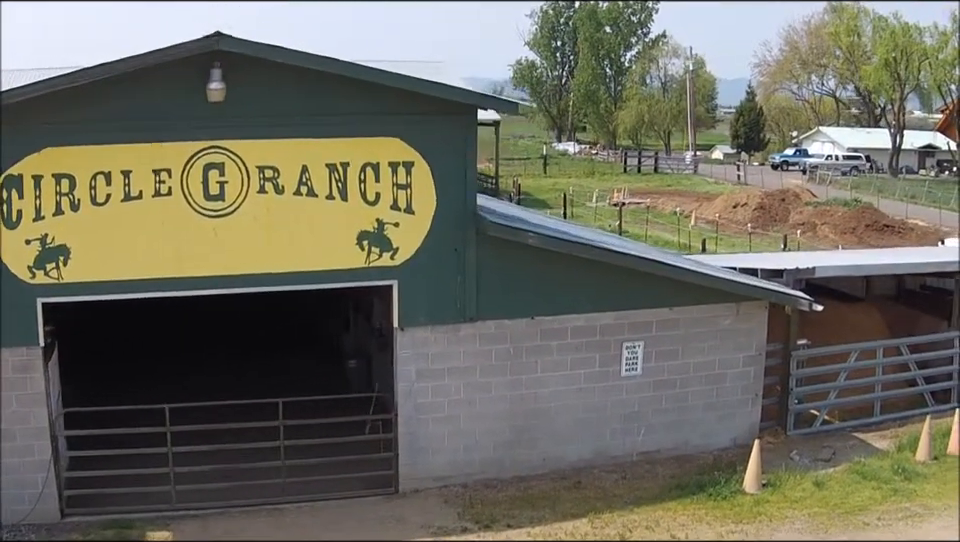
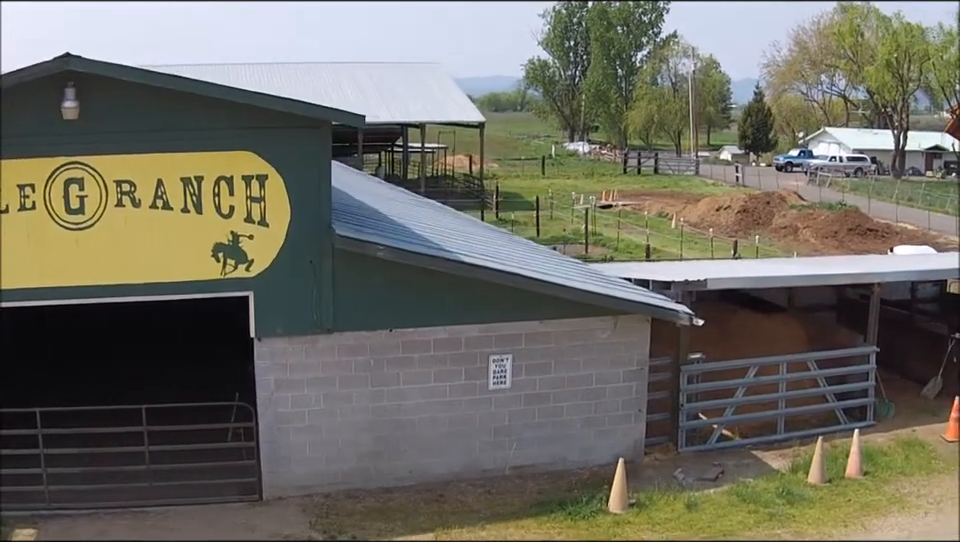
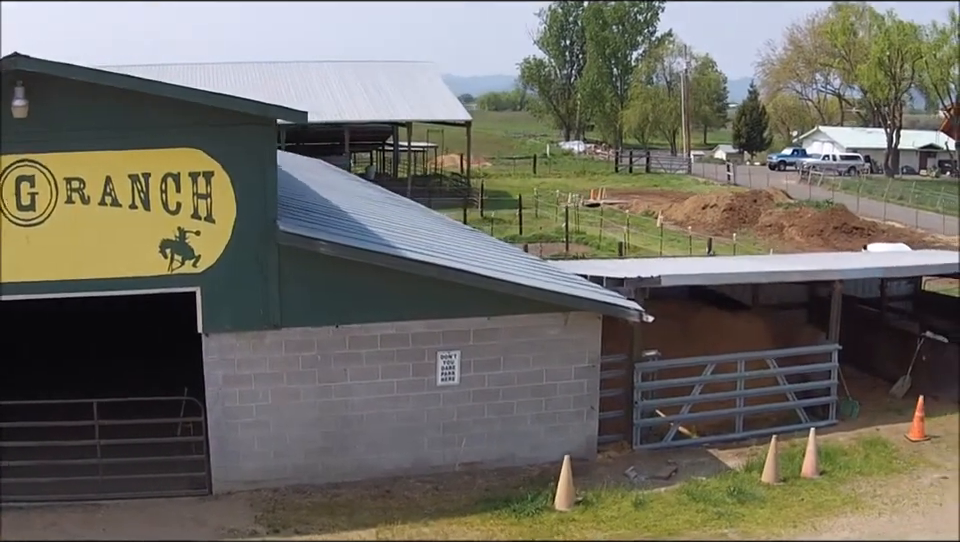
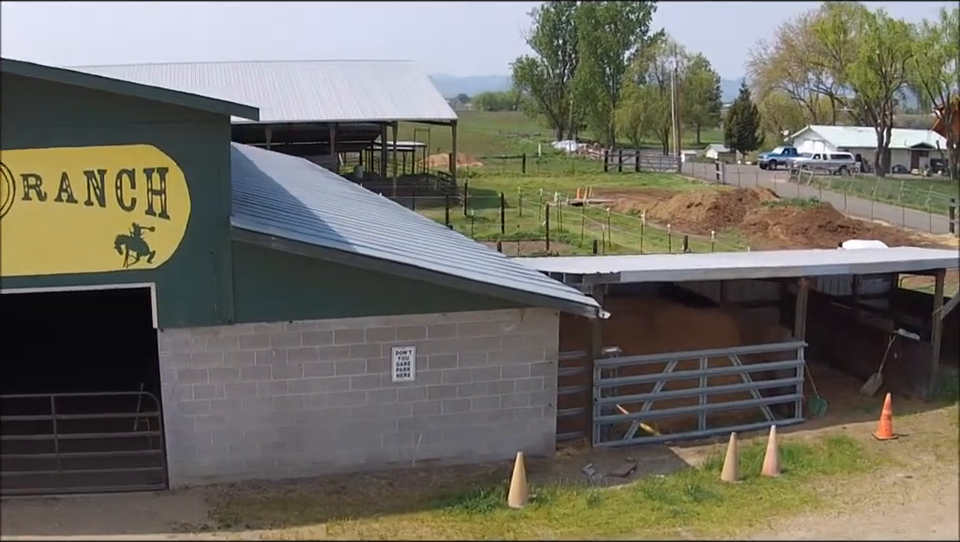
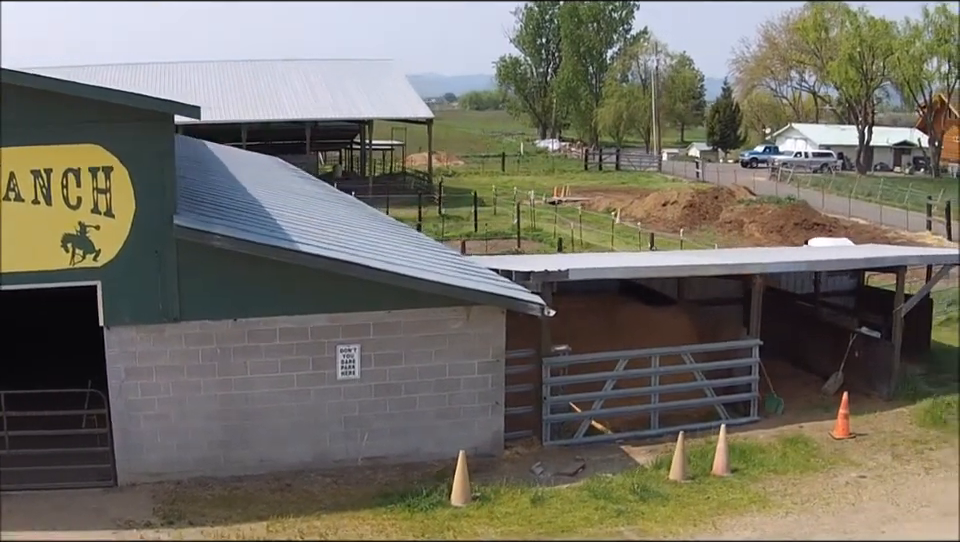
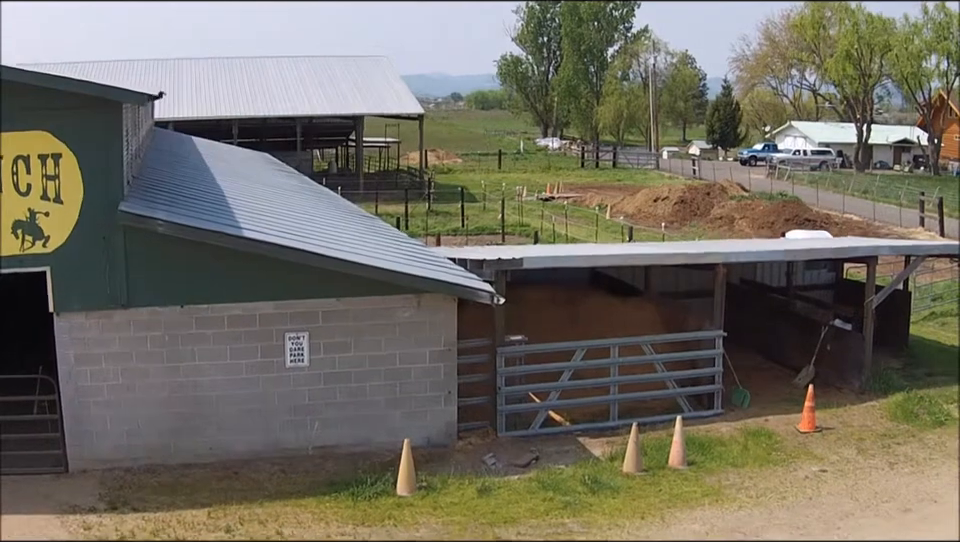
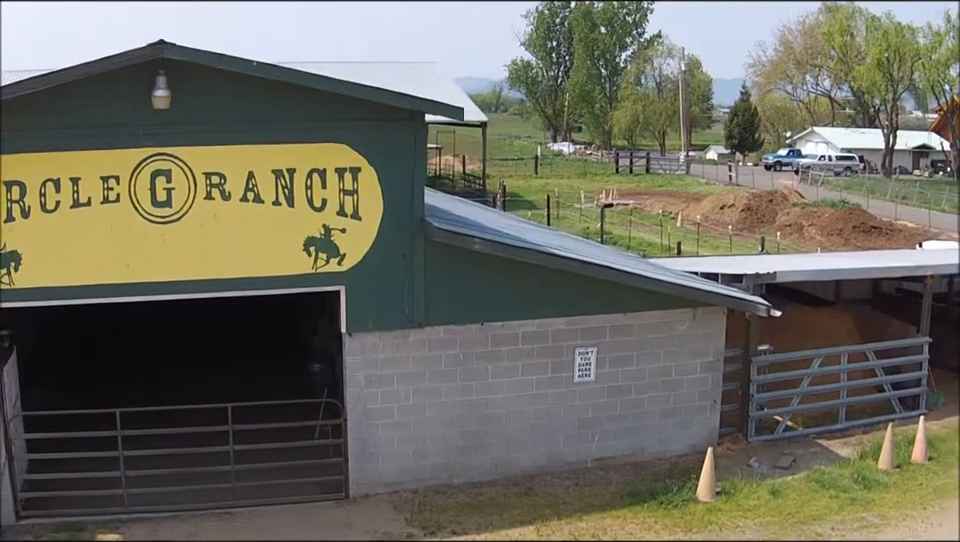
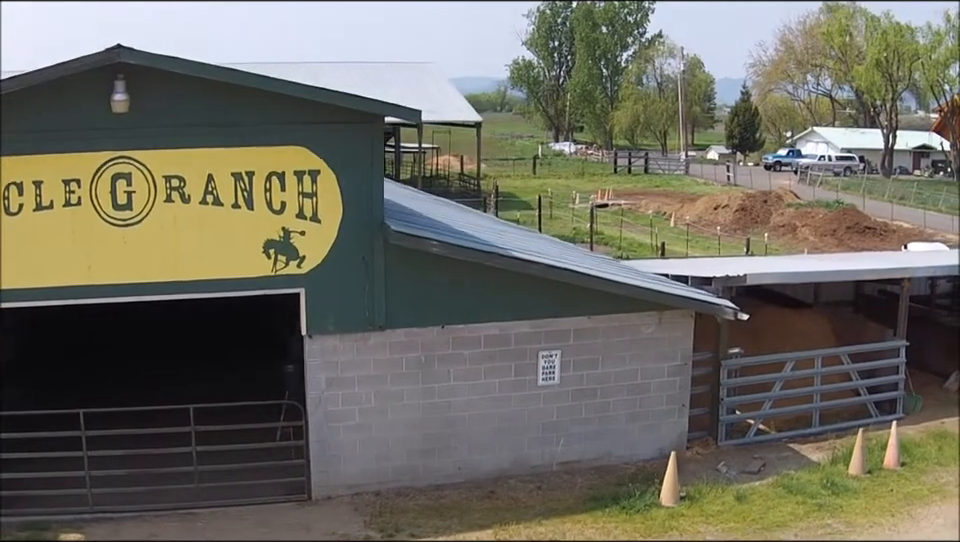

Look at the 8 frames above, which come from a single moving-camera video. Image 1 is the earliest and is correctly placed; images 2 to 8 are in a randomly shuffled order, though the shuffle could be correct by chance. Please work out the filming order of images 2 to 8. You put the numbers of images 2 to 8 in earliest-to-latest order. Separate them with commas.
7, 8, 2, 3, 4, 5, 6
